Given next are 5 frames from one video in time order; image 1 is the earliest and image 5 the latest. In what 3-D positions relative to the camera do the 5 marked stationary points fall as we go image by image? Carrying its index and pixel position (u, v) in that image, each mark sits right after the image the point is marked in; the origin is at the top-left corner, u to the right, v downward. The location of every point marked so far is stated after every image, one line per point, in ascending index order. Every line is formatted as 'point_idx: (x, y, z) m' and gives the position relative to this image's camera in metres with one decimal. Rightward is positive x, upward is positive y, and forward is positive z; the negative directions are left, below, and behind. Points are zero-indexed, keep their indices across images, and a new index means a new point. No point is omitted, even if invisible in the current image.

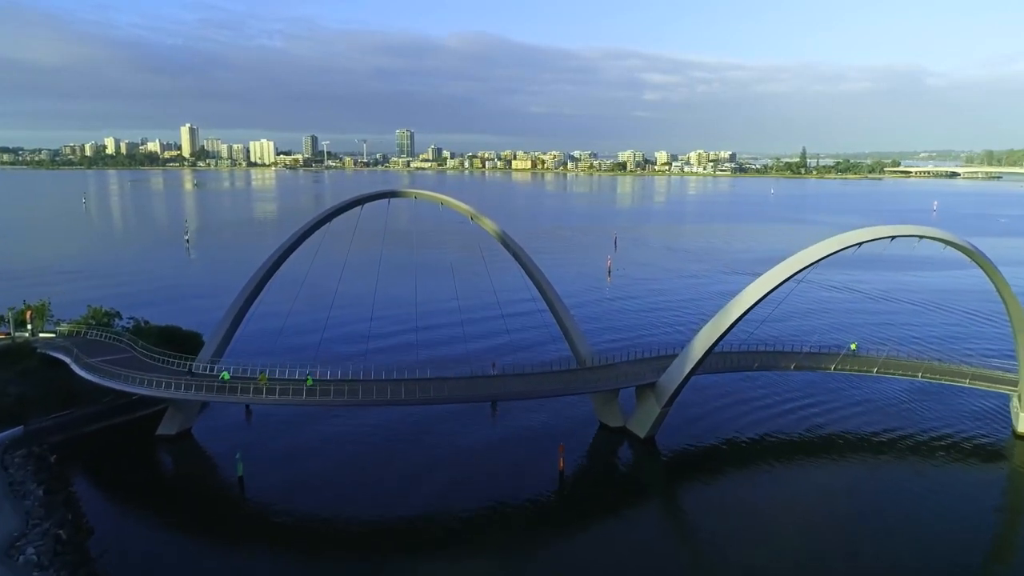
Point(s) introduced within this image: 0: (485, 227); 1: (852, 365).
0: (-0.7, +1.6, +19.6) m
1: (+7.3, -1.6, +16.5) m
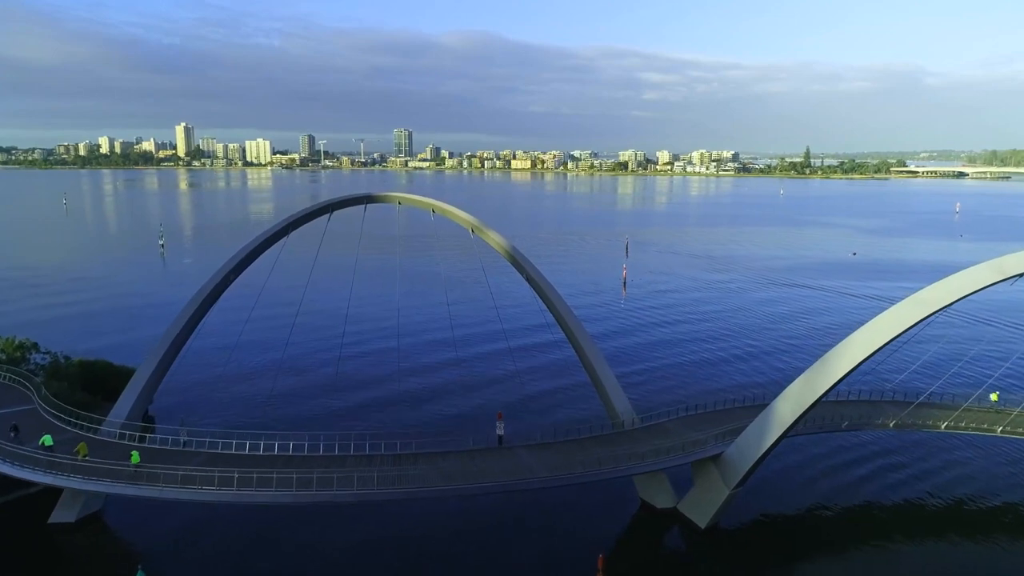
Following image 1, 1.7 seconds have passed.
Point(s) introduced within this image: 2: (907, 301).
0: (-0.4, +1.0, +15.7) m
1: (+7.5, -2.2, +12.6) m
2: (+4.9, -0.2, +9.6) m
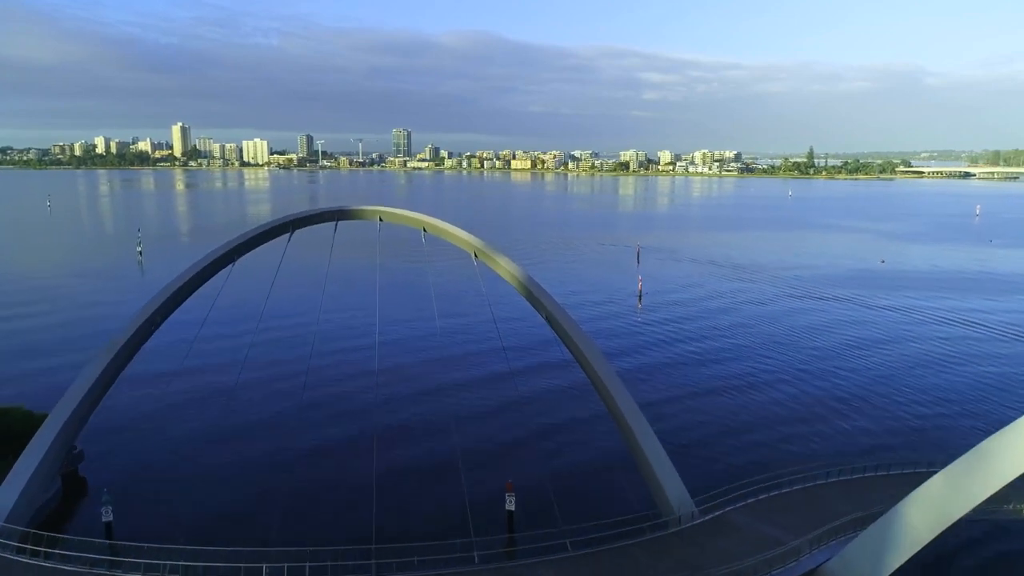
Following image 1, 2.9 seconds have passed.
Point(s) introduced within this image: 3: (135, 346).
0: (-0.3, +0.4, +12.6) m
1: (+7.7, -2.8, +9.6) m
2: (+5.1, -0.7, +6.6) m
3: (-6.3, -0.7, +14.1) m
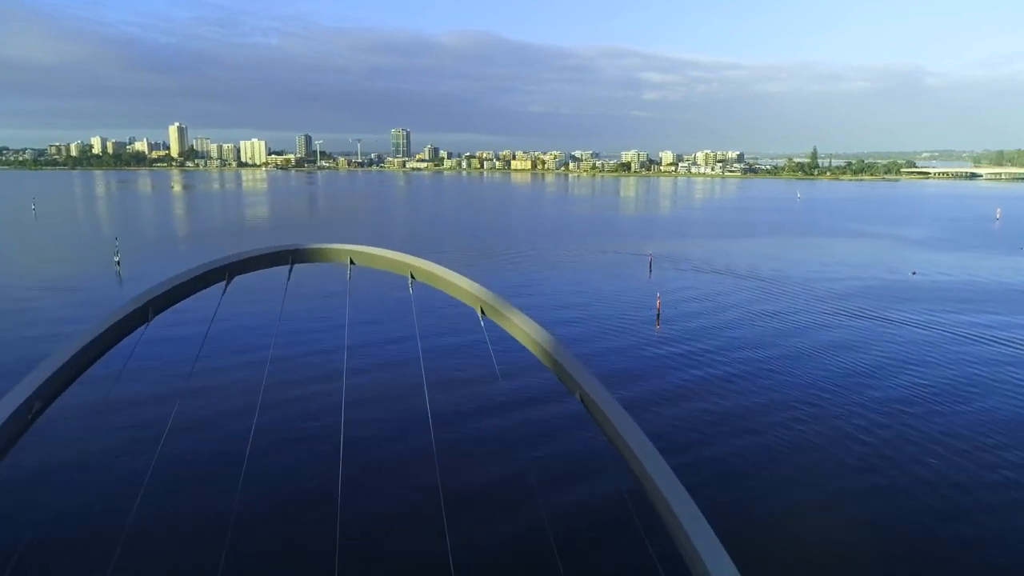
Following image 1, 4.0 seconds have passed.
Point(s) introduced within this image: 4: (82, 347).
0: (-0.1, -0.2, +9.9) m
1: (+7.9, -3.4, +6.8) m
2: (+5.3, -1.4, +3.8) m
3: (-6.1, -1.3, +11.3) m
4: (-5.9, -1.1, +11.0) m
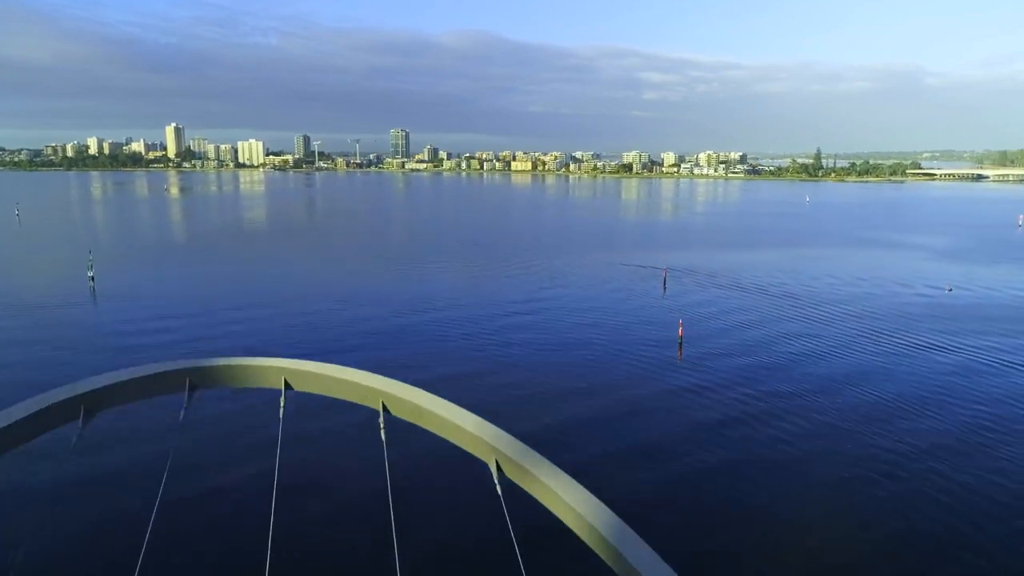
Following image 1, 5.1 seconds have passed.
0: (+0.1, -1.0, +7.0) m
1: (+8.1, -4.2, +4.0) m
2: (+5.5, -2.2, +1.0) m
3: (-5.9, -2.1, +8.5) m
4: (-5.7, -2.0, +8.2) m
